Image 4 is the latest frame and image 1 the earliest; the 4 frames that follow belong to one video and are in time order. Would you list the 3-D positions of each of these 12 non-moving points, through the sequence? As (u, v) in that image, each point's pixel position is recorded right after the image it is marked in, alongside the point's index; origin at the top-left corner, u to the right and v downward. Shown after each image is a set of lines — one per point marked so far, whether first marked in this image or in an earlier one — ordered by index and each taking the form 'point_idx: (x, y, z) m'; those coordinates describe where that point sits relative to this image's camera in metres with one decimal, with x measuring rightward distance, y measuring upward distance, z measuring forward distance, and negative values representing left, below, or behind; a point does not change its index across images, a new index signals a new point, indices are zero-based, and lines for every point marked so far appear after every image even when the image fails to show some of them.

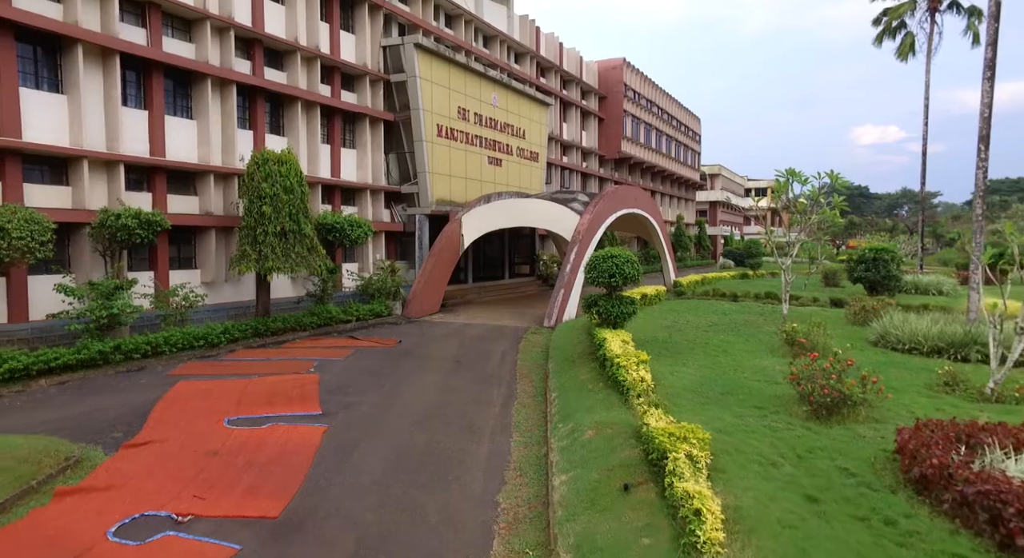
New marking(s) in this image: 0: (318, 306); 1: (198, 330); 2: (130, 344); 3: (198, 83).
0: (-5.4, -0.7, +15.7) m
1: (-7.0, -1.1, +12.6) m
2: (-7.6, -1.3, +11.3) m
3: (-8.2, +5.1, +14.9) m
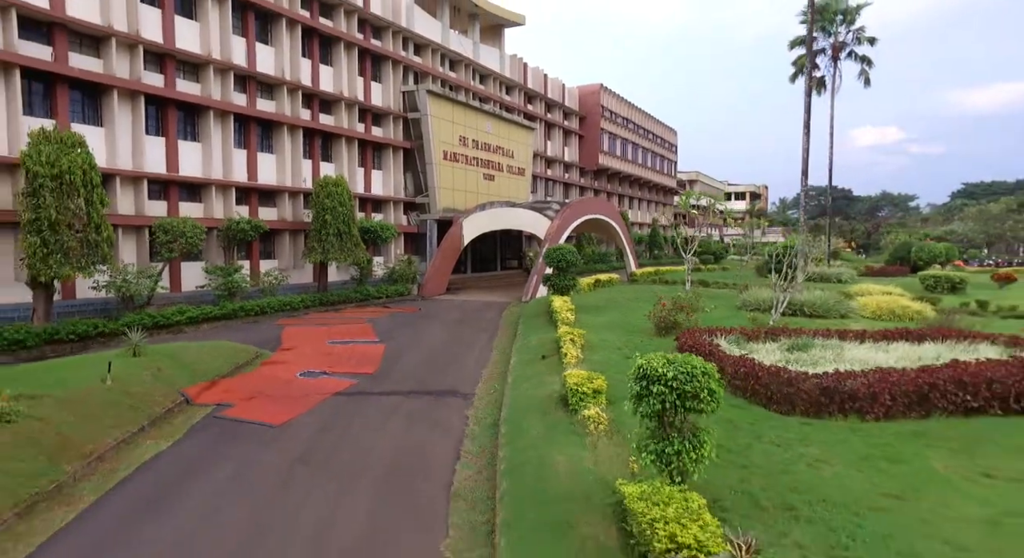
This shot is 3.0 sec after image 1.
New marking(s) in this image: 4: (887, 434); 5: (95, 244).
0: (-5.9, -0.3, +22.0) m
1: (-7.5, -0.7, +18.9) m
2: (-8.1, -0.8, +17.5) m
3: (-8.7, +5.6, +21.1) m
4: (+5.0, -2.1, +7.6) m
5: (-10.1, +0.9, +13.6) m
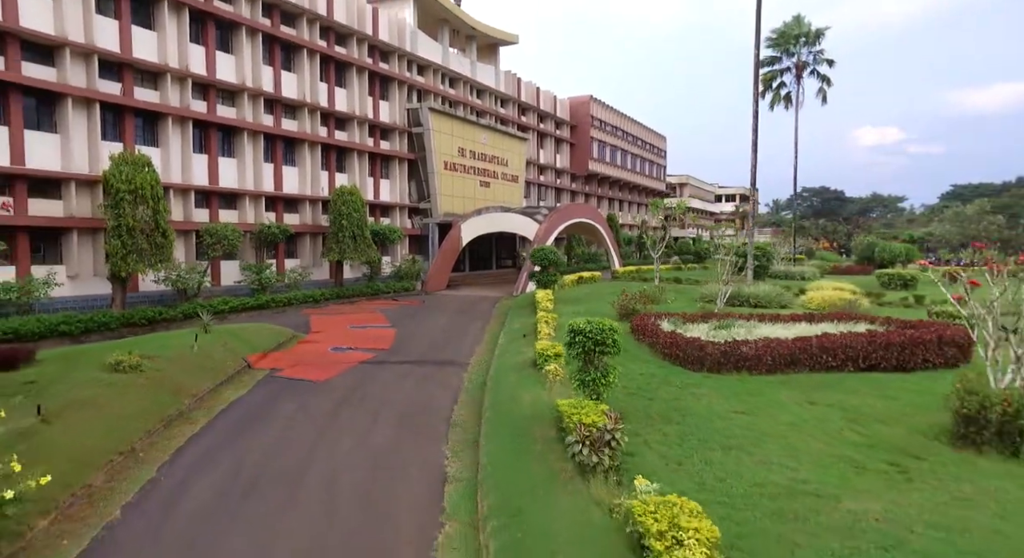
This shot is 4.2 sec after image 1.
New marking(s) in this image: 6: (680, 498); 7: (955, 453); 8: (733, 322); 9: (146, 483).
0: (-6.2, -0.1, +25.1) m
1: (-7.9, -0.5, +21.9) m
2: (-8.4, -0.7, +20.6) m
3: (-9.1, +5.7, +24.2) m
4: (+4.7, -1.9, +10.7) m
5: (-10.4, +1.0, +16.7) m
6: (+1.6, -2.2, +5.6) m
7: (+5.9, -2.3, +7.6) m
8: (+5.6, -1.1, +14.5) m
9: (-4.9, -2.7, +7.6) m
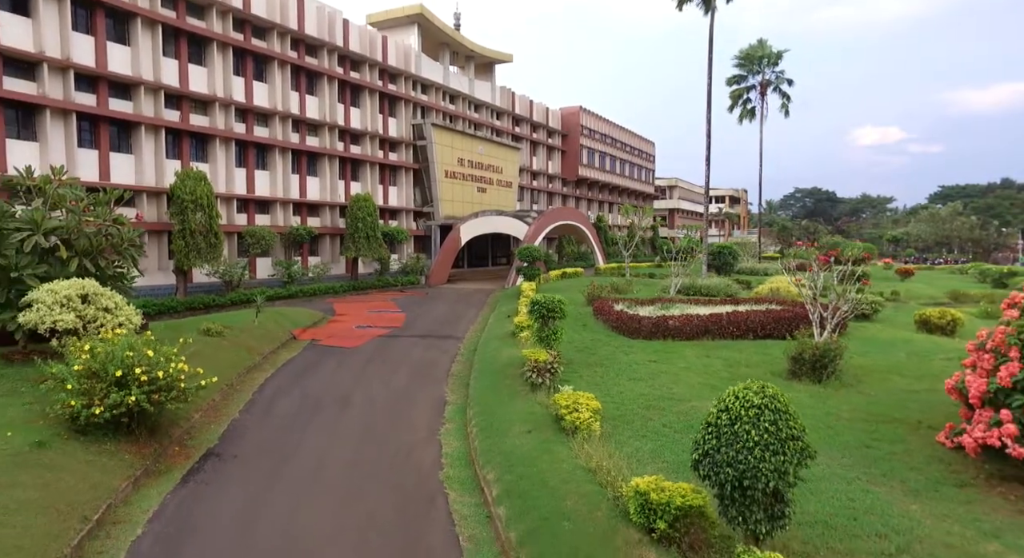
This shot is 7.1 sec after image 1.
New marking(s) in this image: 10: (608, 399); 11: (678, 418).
0: (-6.7, +0.1, +28.9) m
1: (-8.3, -0.3, +25.8) m
2: (-8.9, -0.4, +24.5) m
3: (-9.5, +6.0, +28.0) m
4: (+4.2, -1.7, +14.5) m
5: (-10.8, +1.3, +20.6) m
6: (+1.2, -1.9, +9.4) m
7: (+5.4, -2.1, +11.4) m
8: (+5.2, -0.8, +18.3) m
9: (-5.4, -2.5, +11.5) m
10: (+1.7, -2.1, +10.0) m
11: (+2.7, -2.3, +9.2) m
